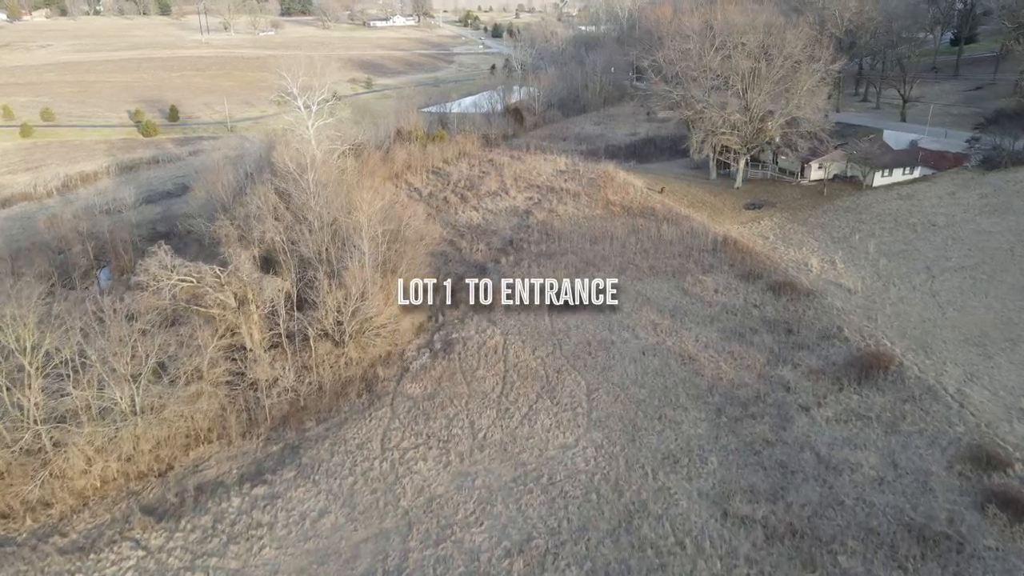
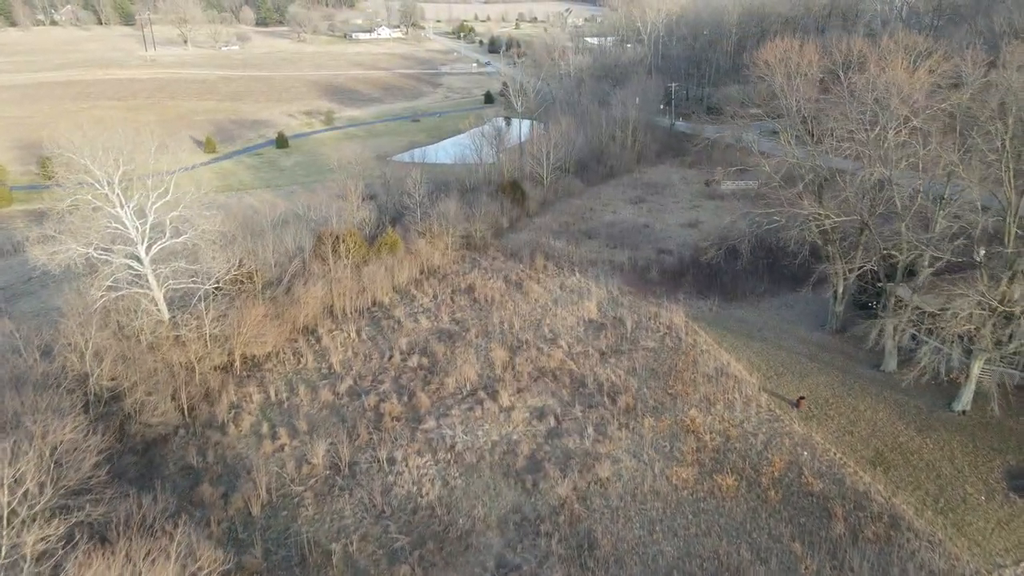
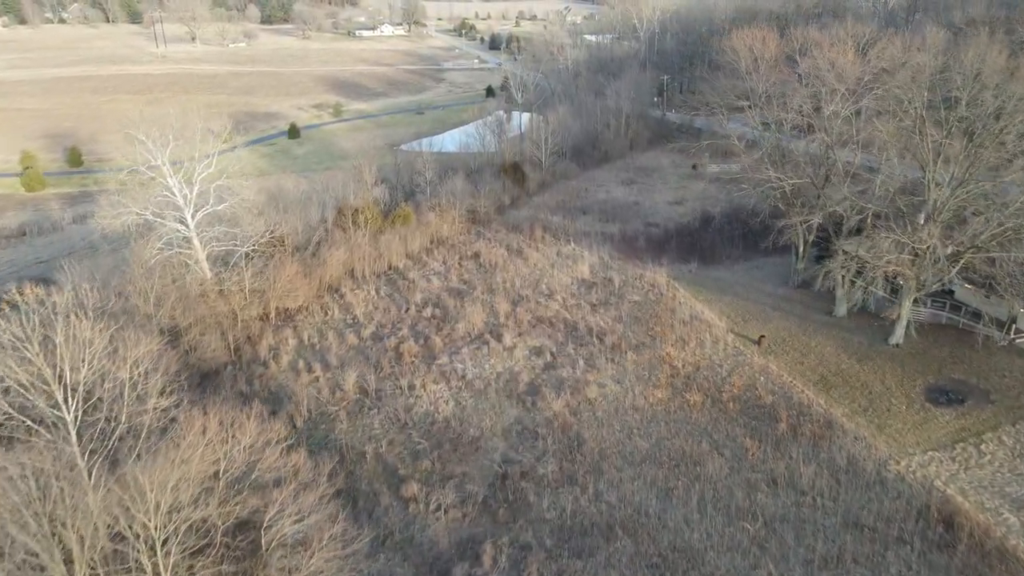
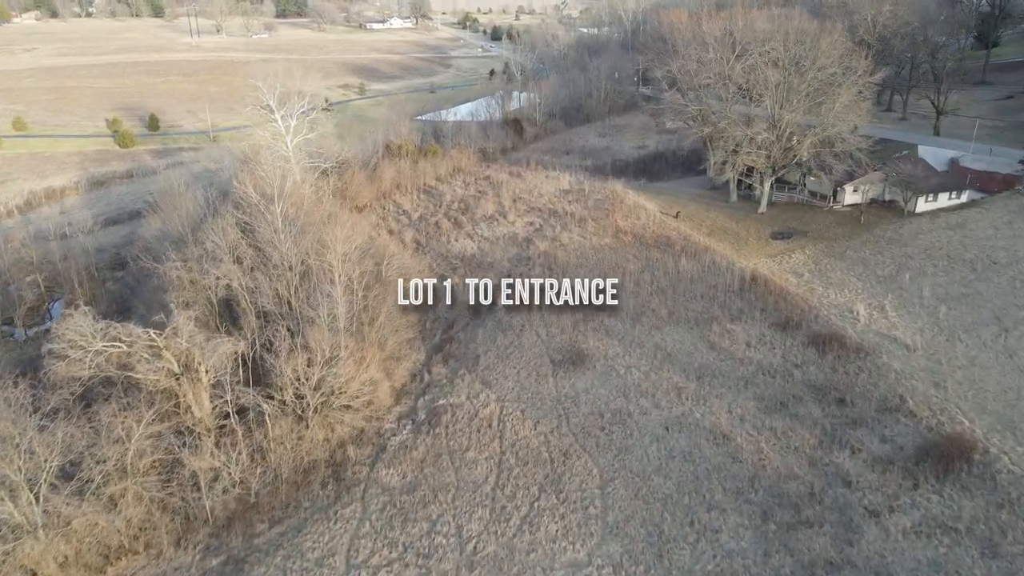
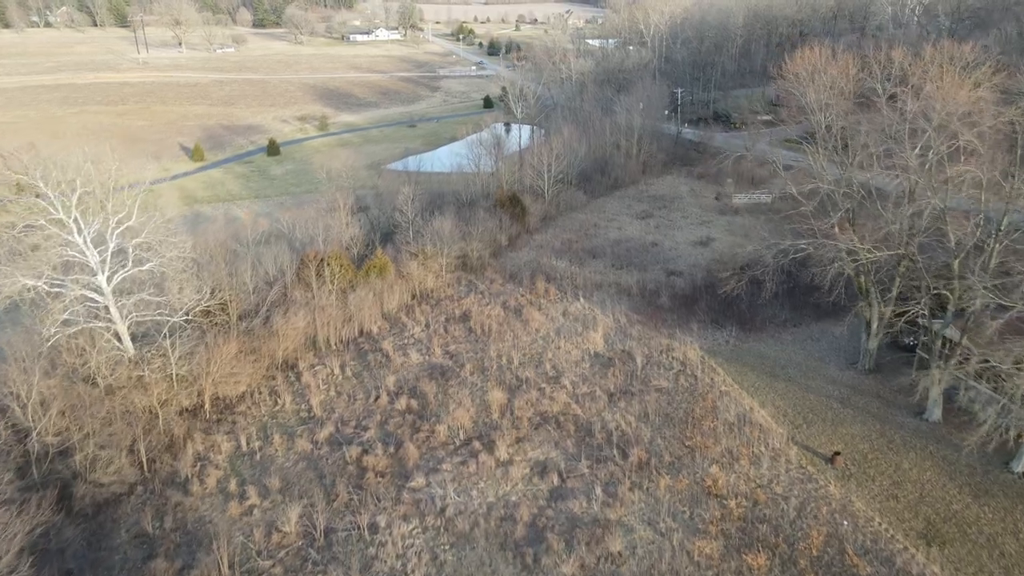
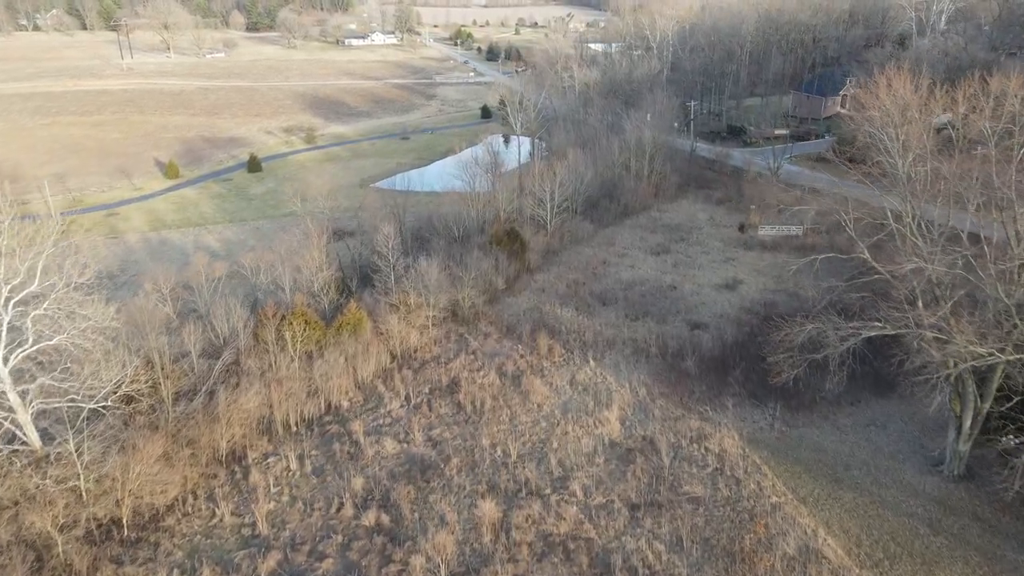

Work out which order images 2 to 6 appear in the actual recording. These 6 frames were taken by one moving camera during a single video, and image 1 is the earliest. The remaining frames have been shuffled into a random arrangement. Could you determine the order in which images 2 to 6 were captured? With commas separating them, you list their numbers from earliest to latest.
4, 3, 2, 5, 6
